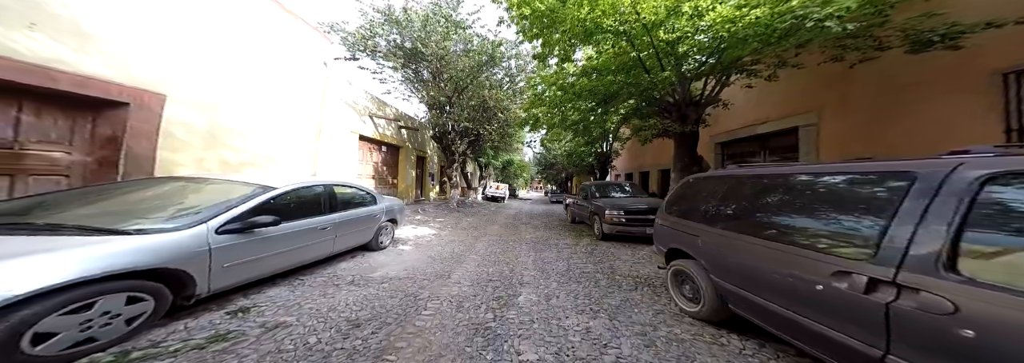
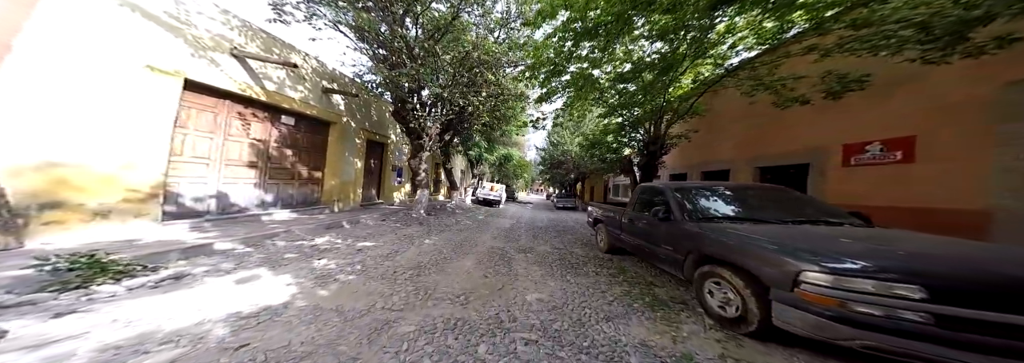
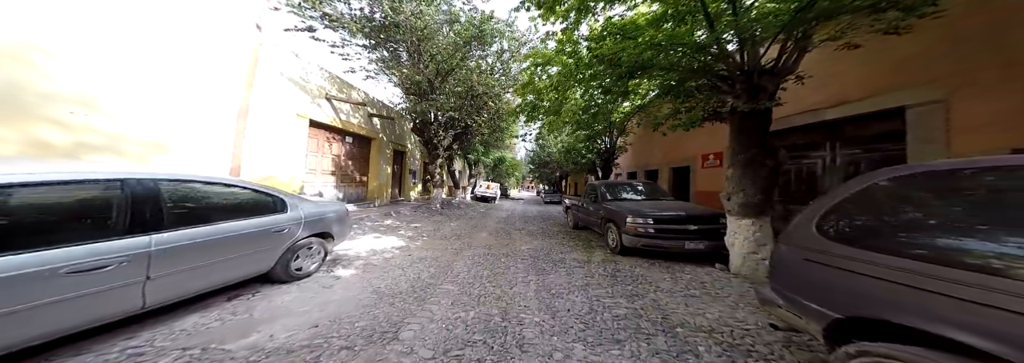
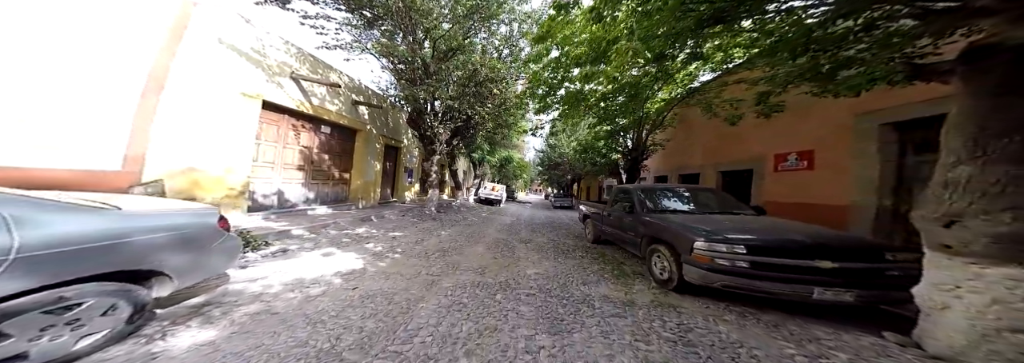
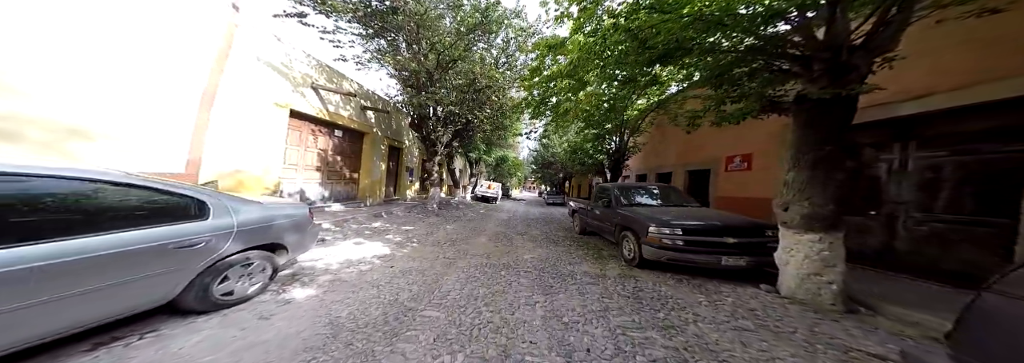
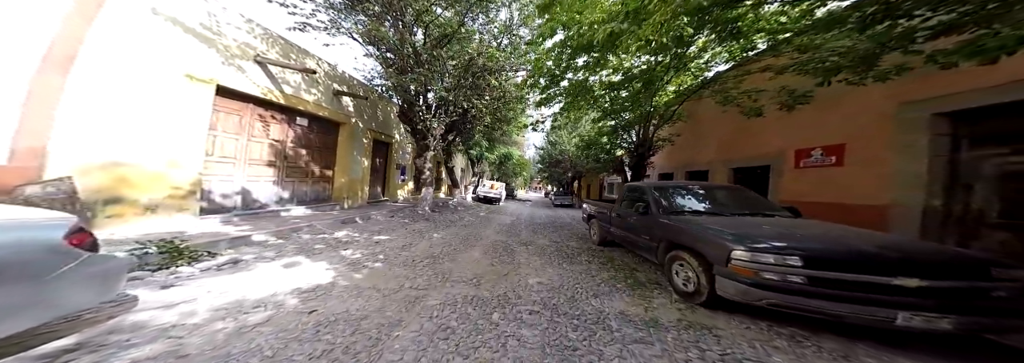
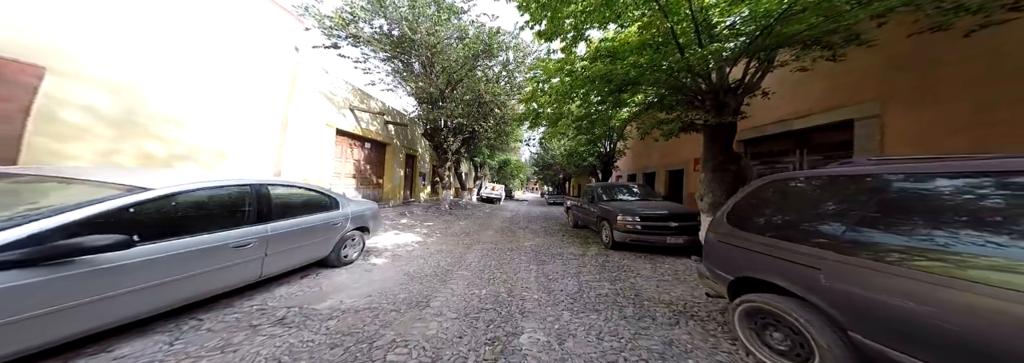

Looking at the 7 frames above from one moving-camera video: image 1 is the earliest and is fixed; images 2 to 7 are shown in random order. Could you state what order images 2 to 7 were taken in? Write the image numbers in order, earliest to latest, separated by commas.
7, 3, 5, 4, 6, 2
